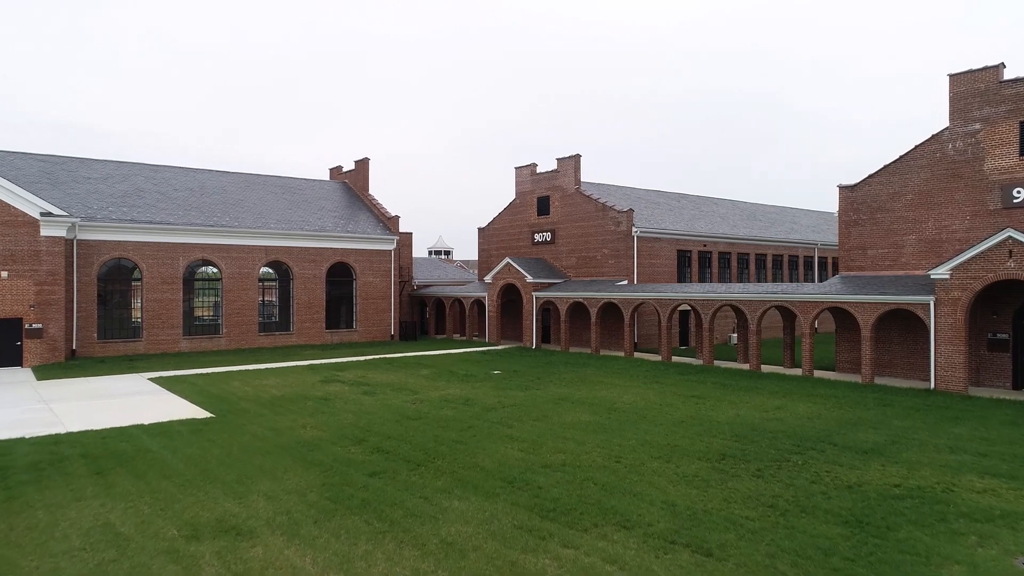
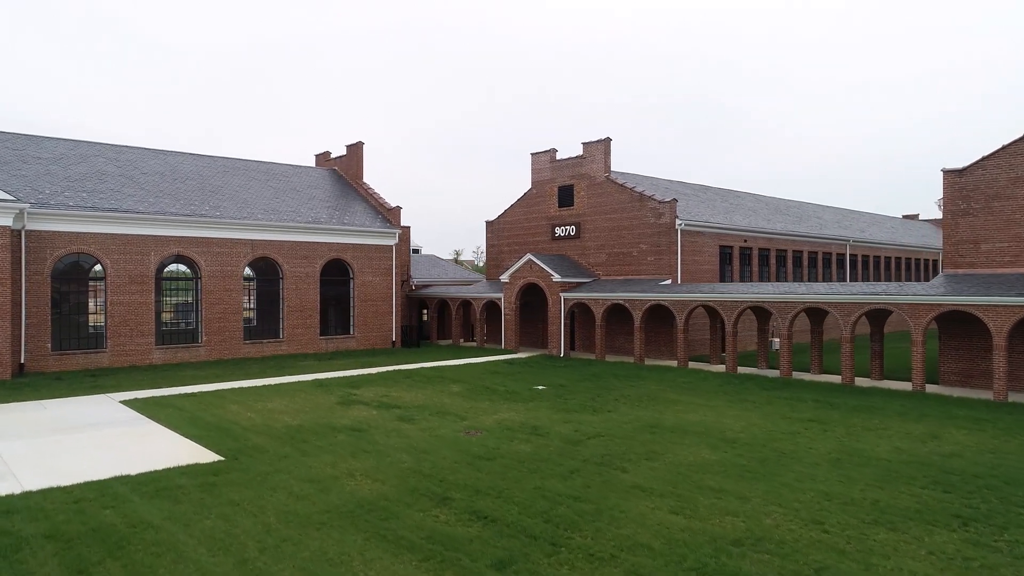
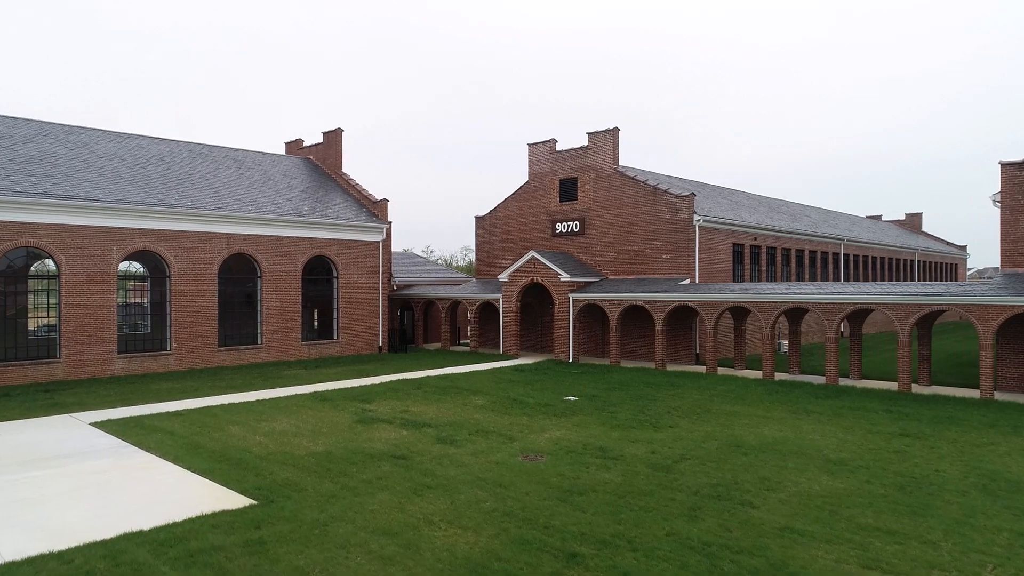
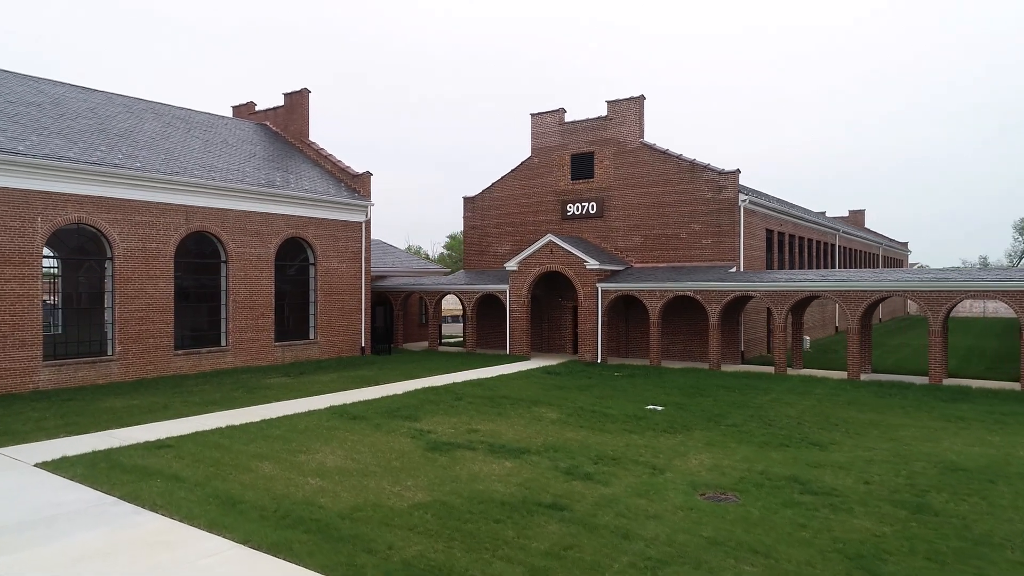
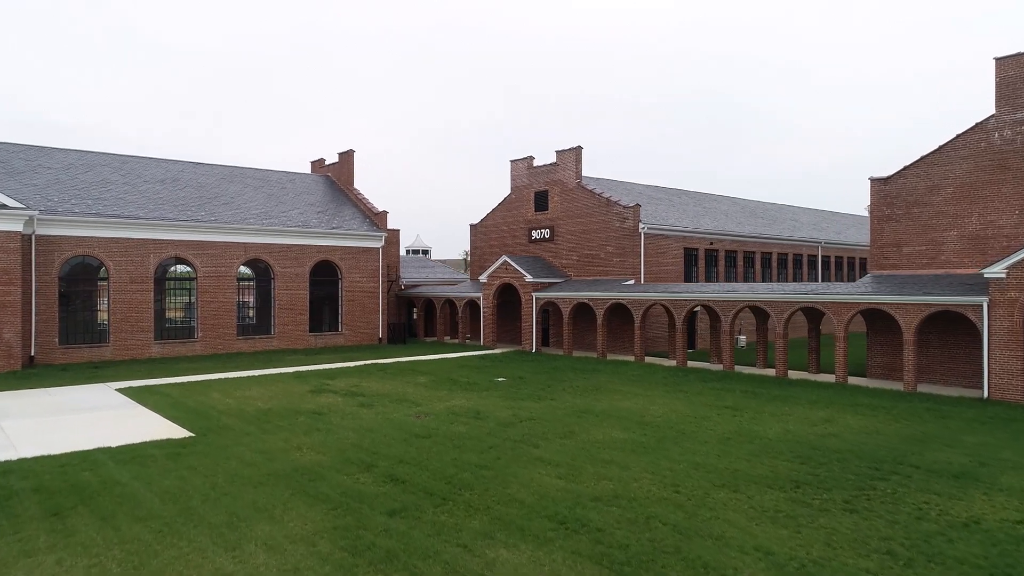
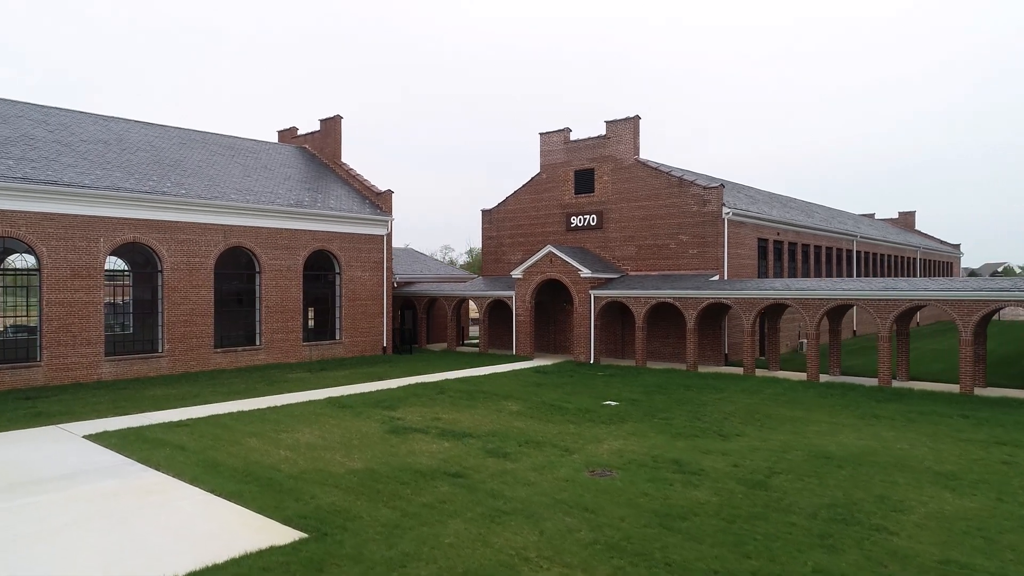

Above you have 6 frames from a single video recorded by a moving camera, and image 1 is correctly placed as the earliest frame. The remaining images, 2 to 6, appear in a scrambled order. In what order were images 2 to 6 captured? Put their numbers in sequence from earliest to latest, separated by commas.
5, 2, 3, 6, 4
